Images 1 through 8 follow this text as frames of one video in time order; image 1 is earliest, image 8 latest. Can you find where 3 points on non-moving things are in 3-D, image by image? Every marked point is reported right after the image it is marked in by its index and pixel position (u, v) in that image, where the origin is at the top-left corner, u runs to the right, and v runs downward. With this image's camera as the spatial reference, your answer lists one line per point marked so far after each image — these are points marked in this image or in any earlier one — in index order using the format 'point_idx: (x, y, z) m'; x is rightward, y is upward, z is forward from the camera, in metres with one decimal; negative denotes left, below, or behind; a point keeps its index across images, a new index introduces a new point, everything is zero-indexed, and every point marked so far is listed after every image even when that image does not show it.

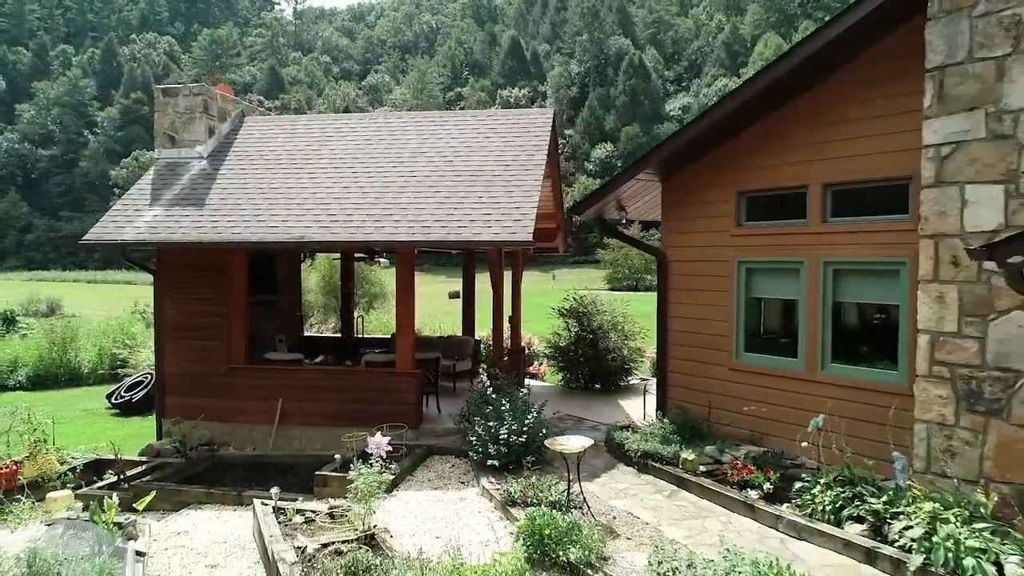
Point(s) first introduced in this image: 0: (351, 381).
0: (-2.4, -1.4, +8.0) m
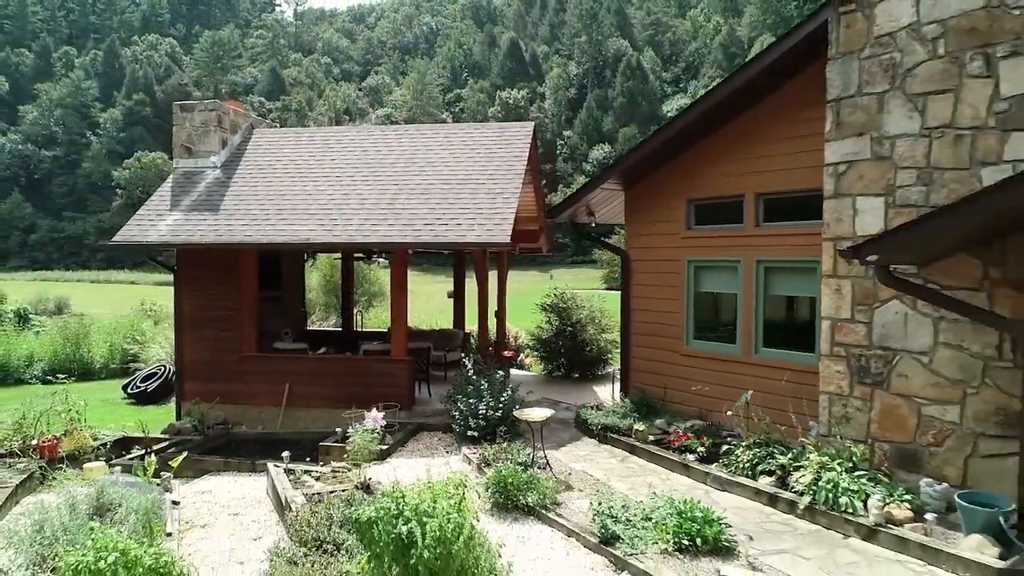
0: (-2.7, -1.4, +9.0) m
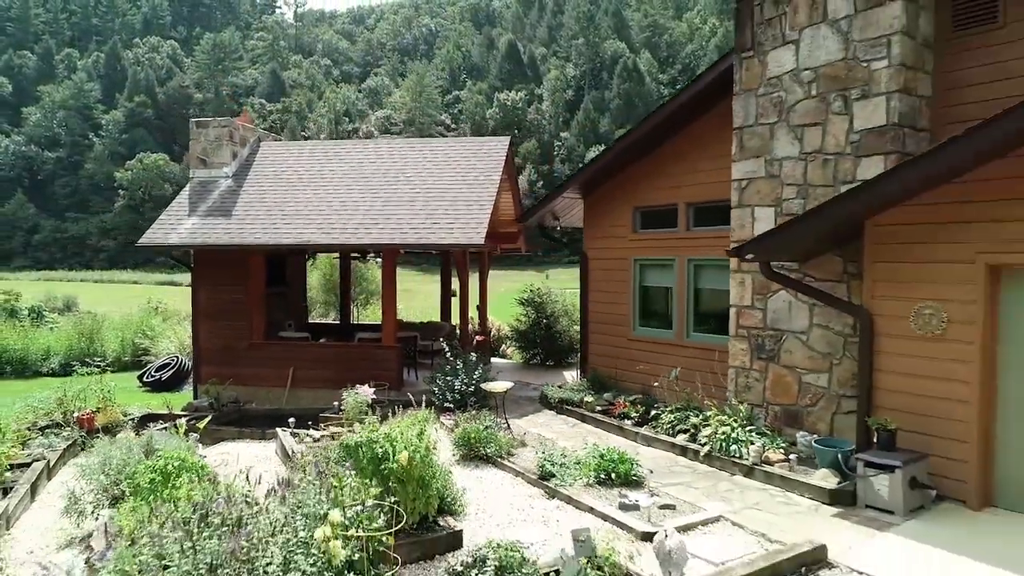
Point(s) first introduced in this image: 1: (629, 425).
0: (-3.1, -1.3, +10.4) m
1: (+1.6, -1.9, +7.5) m
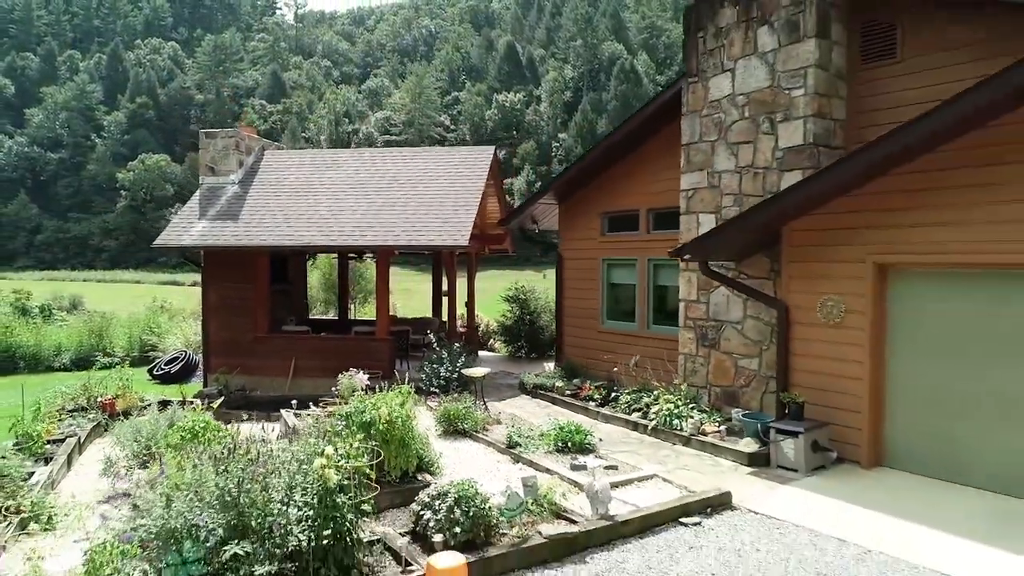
0: (-3.5, -1.2, +11.4) m
1: (+1.3, -1.9, +8.5) m
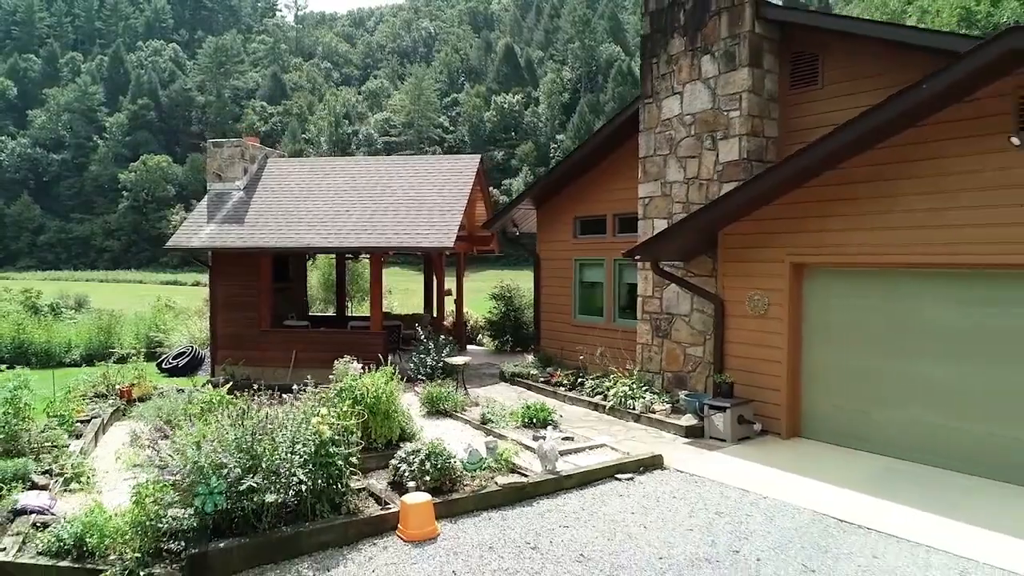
0: (-3.9, -1.2, +12.4) m
1: (+0.9, -1.8, +9.6) m
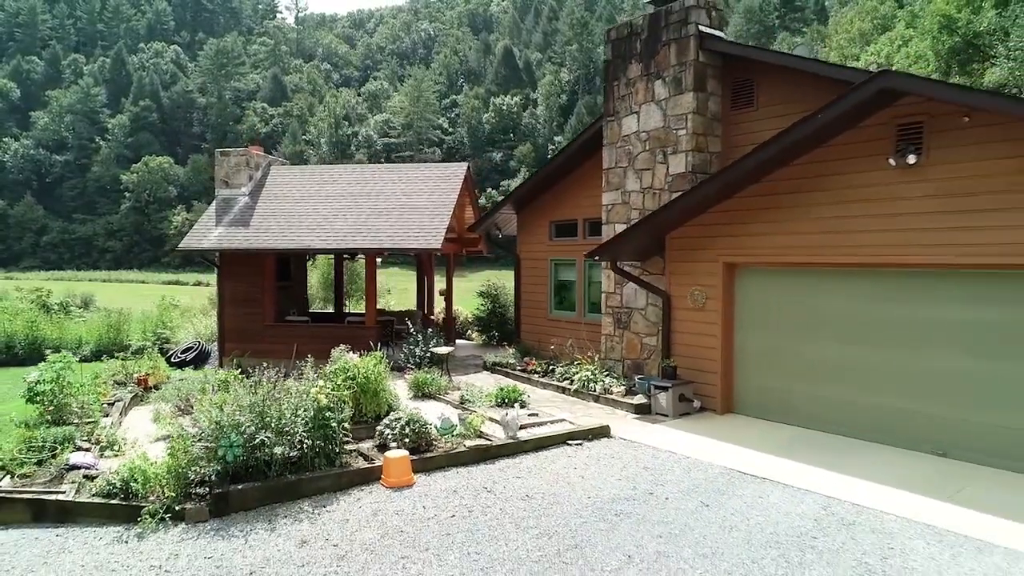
0: (-4.3, -1.1, +13.5) m
1: (+0.4, -1.8, +10.7) m
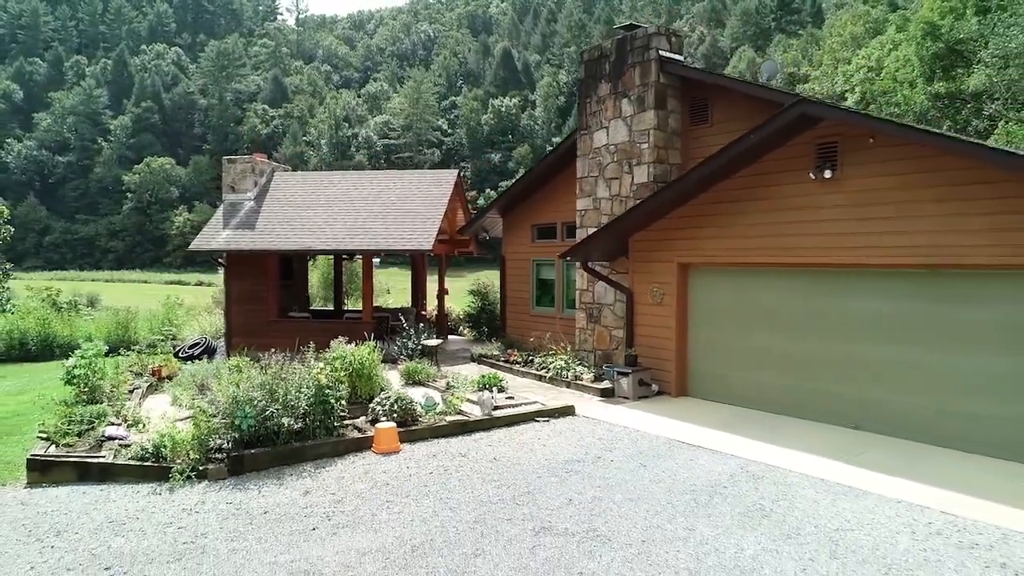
0: (-4.7, -1.1, +14.6) m
1: (+0.1, -1.7, +11.8) m
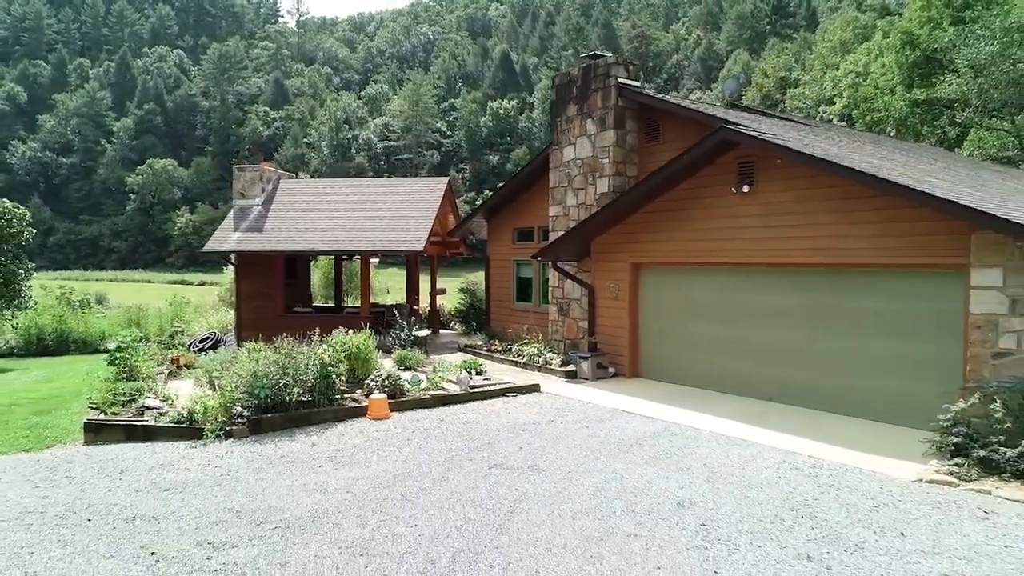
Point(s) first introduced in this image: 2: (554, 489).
0: (-5.2, -1.0, +16.1) m
1: (-0.4, -1.6, +13.3) m
2: (+0.5, -2.1, +5.7) m
